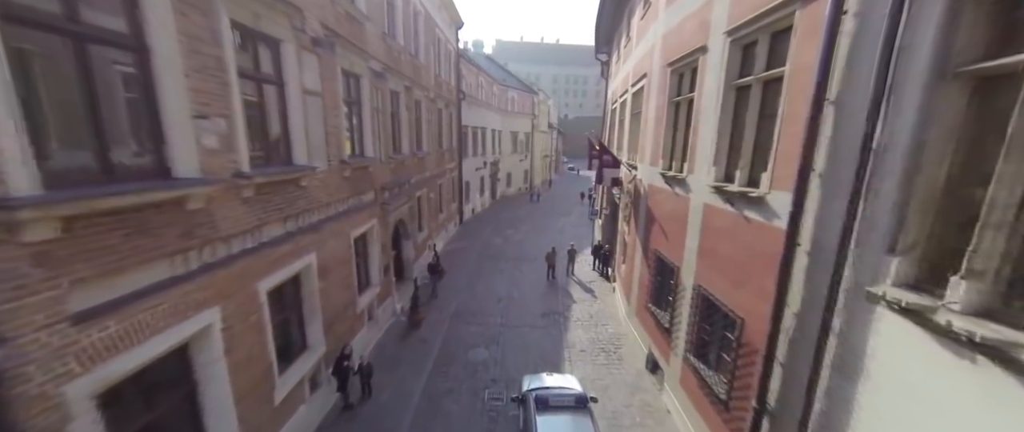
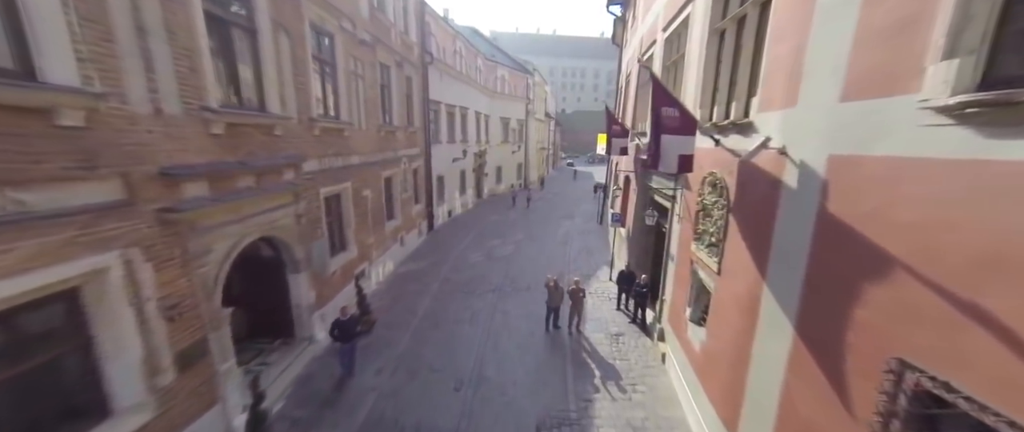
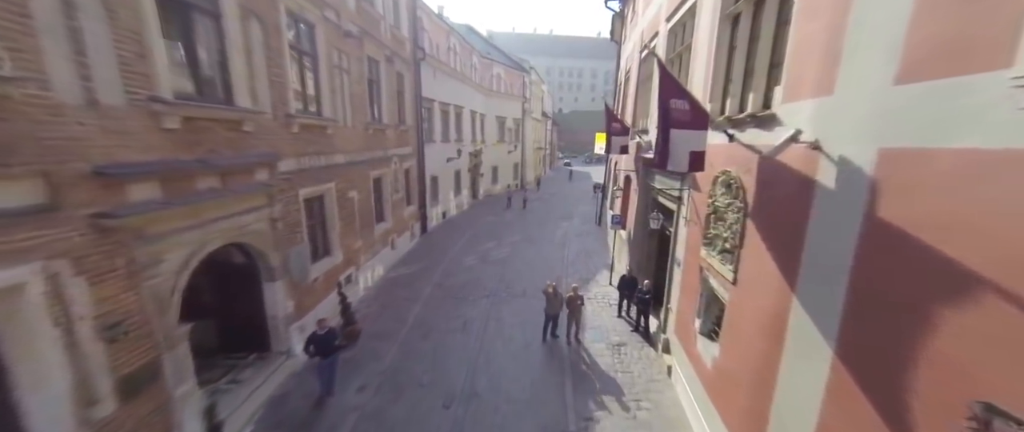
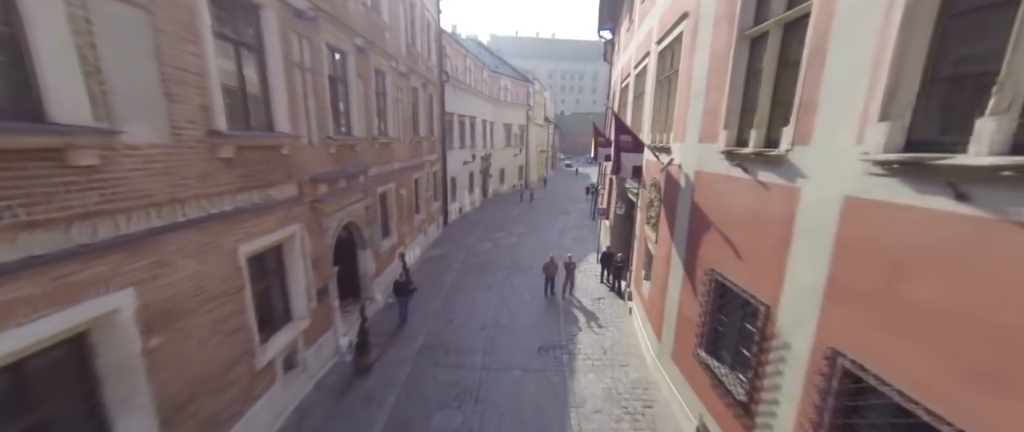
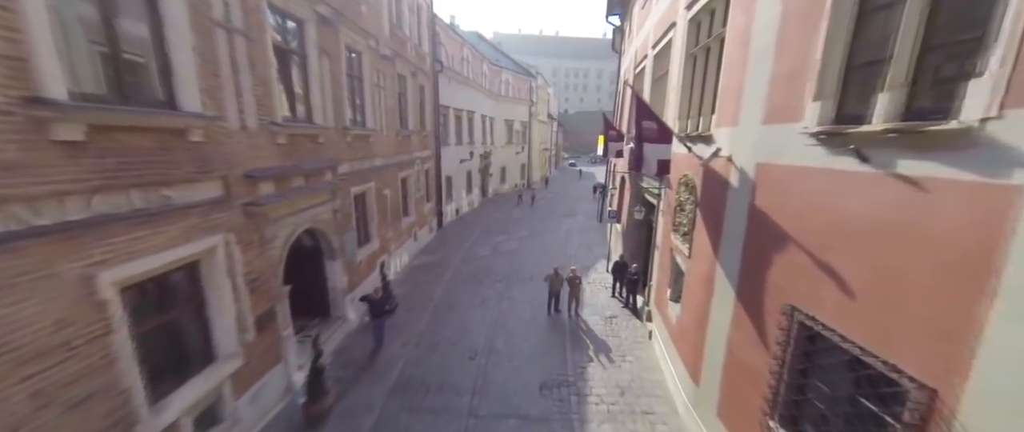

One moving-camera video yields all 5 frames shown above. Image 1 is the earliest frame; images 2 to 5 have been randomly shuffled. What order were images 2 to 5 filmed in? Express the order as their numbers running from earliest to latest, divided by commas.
4, 5, 2, 3
